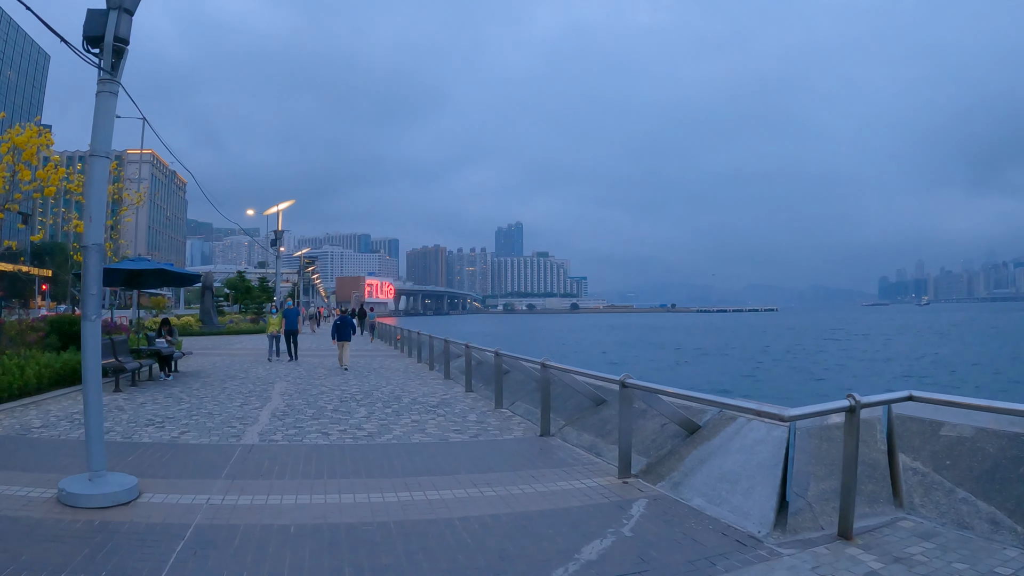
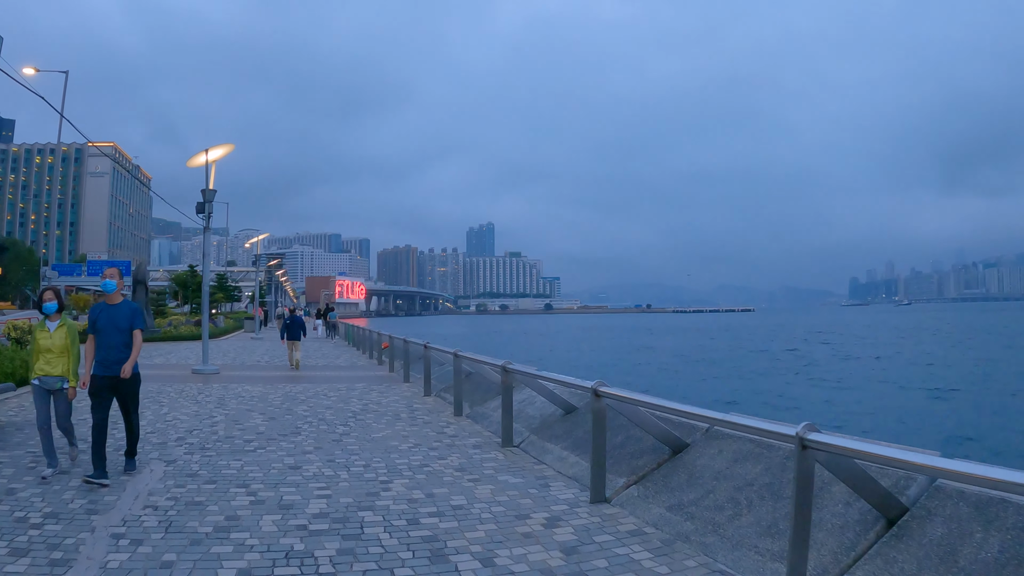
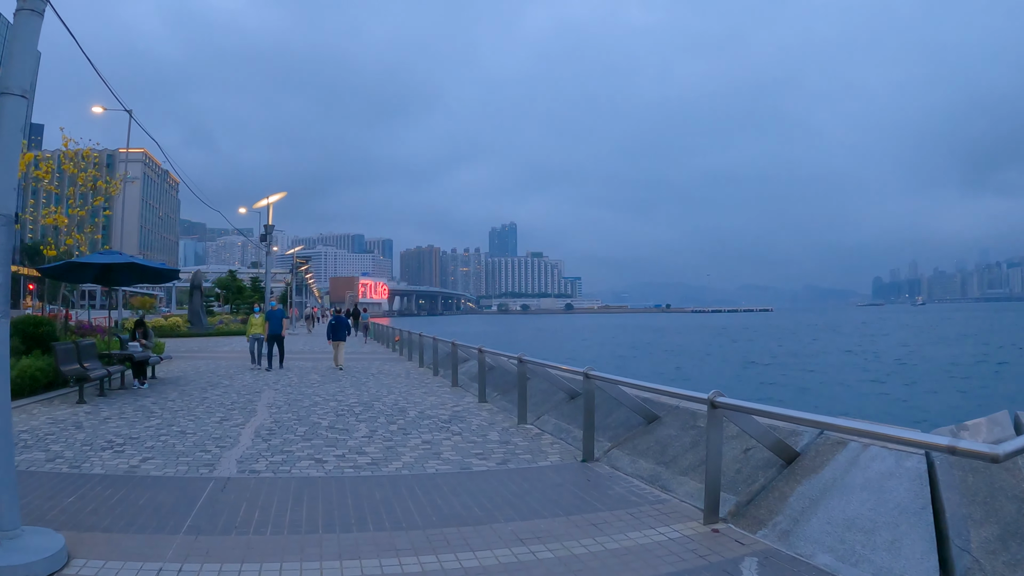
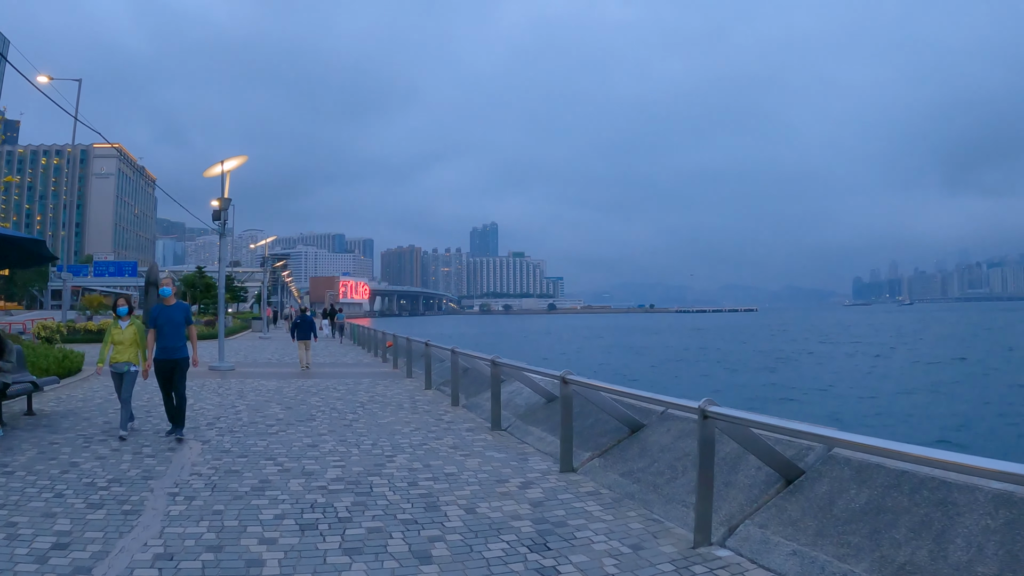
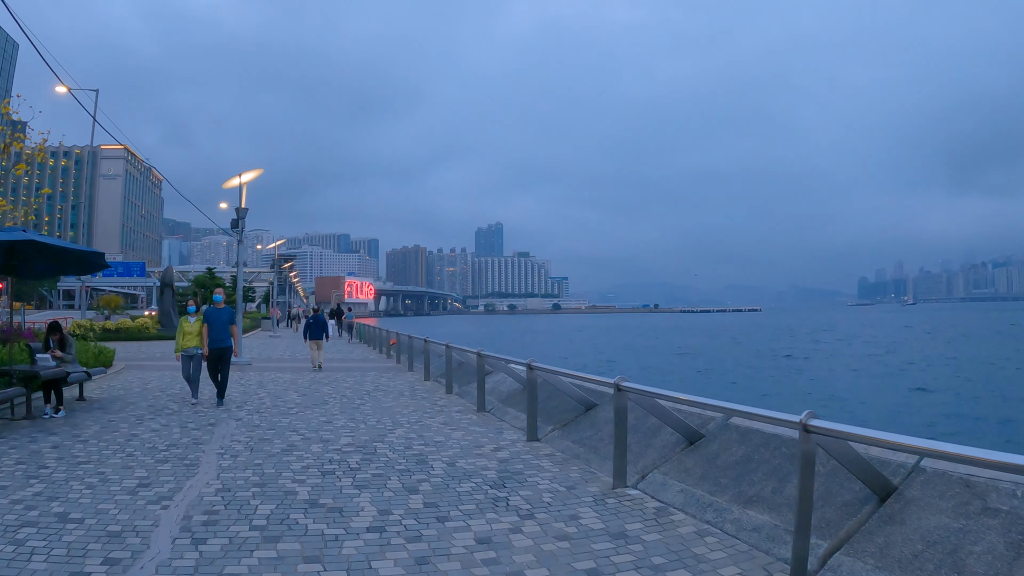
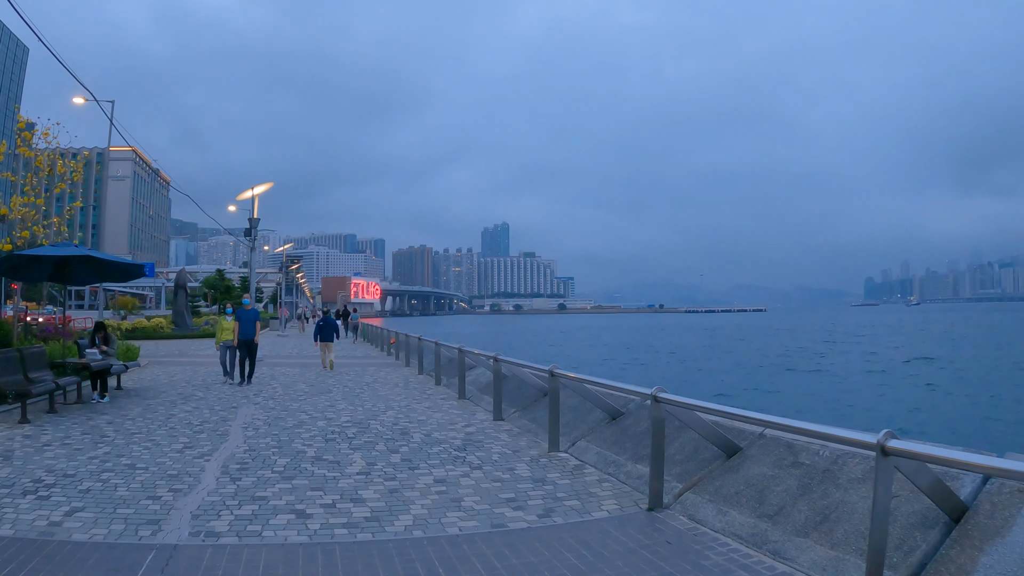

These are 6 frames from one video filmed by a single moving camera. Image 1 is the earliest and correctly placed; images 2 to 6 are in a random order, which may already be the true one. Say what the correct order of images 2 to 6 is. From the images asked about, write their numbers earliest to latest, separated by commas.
3, 6, 5, 4, 2
